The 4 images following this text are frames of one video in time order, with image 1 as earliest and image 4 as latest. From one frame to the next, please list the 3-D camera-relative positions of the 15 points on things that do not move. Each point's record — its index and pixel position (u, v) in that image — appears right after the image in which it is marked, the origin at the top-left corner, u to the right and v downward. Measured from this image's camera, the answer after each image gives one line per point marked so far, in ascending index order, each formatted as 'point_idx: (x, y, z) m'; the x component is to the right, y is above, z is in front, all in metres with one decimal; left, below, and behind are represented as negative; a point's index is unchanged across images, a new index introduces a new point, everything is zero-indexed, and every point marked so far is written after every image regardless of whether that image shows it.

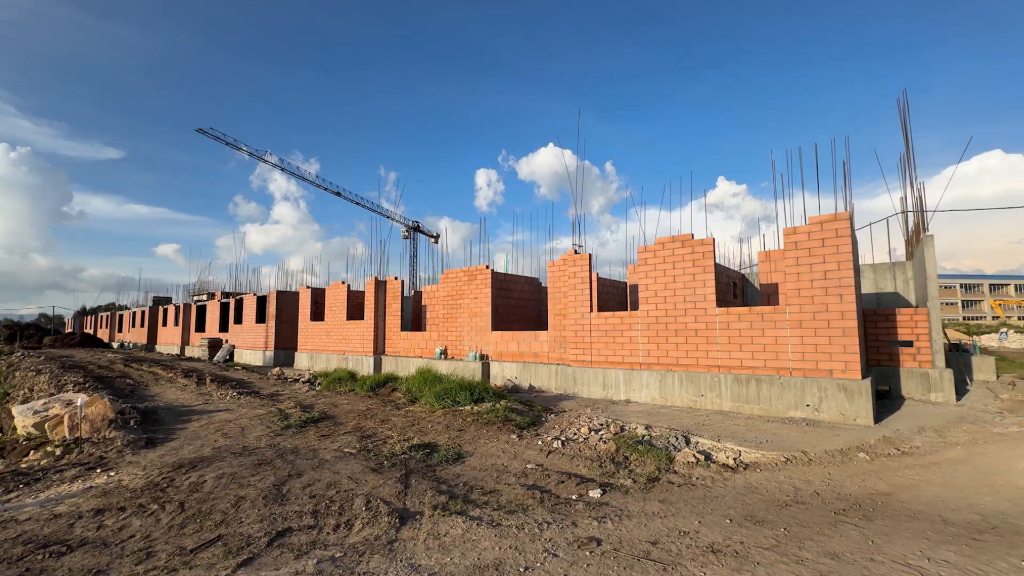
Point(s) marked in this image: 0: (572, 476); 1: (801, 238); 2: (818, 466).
0: (+0.5, -1.8, +4.5) m
1: (+3.9, +0.7, +6.6) m
2: (+2.9, -1.7, +4.6) m
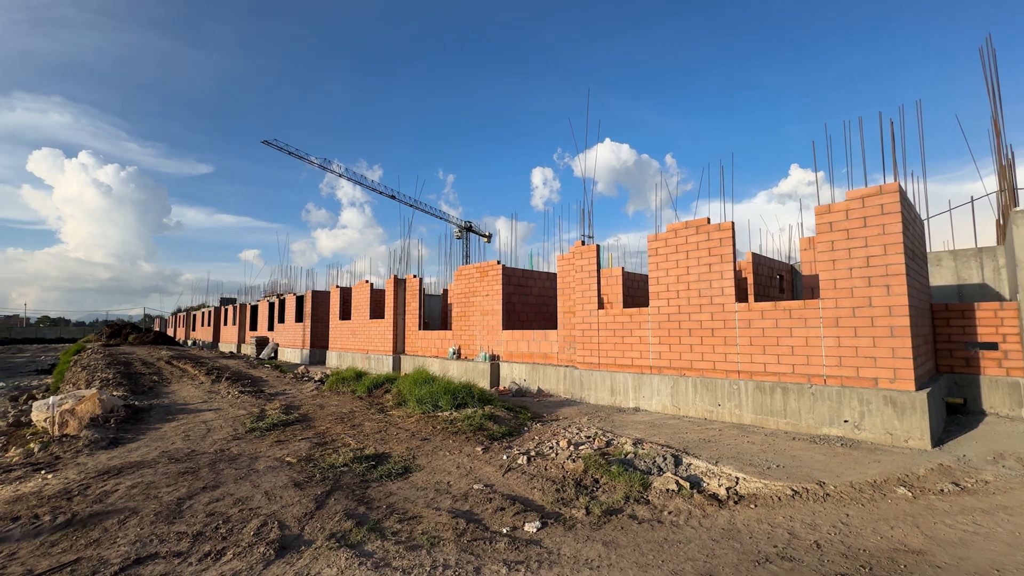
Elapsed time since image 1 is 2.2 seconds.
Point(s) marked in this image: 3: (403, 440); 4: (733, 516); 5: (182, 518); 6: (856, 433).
0: (0.0, -1.7, +3.8) m
1: (+3.6, +0.8, +5.4) m
2: (+2.4, -1.6, +3.5) m
3: (-1.2, -1.7, +5.3) m
4: (+1.6, -1.6, +3.5) m
5: (-2.4, -1.7, +3.5) m
6: (+3.6, -1.5, +5.1) m
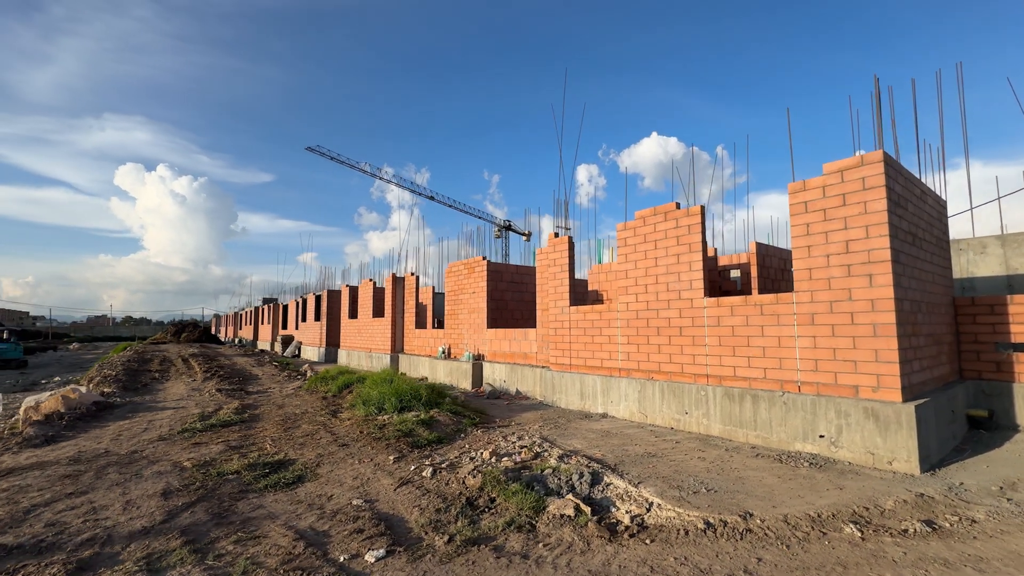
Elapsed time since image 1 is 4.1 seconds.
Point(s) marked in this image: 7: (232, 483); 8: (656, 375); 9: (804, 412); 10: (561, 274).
0: (-0.9, -1.6, +3.3) m
1: (+2.8, +0.9, +4.6) m
2: (+1.4, -1.5, +2.8) m
3: (-2.0, -1.6, +5.0) m
4: (+0.6, -1.6, +2.8) m
5: (-3.3, -1.6, +3.2) m
6: (+2.8, -1.4, +4.3) m
7: (-2.3, -1.6, +4.0) m
8: (+1.8, -1.1, +5.9) m
9: (+2.7, -1.1, +4.5) m
10: (+0.8, +0.2, +7.5) m
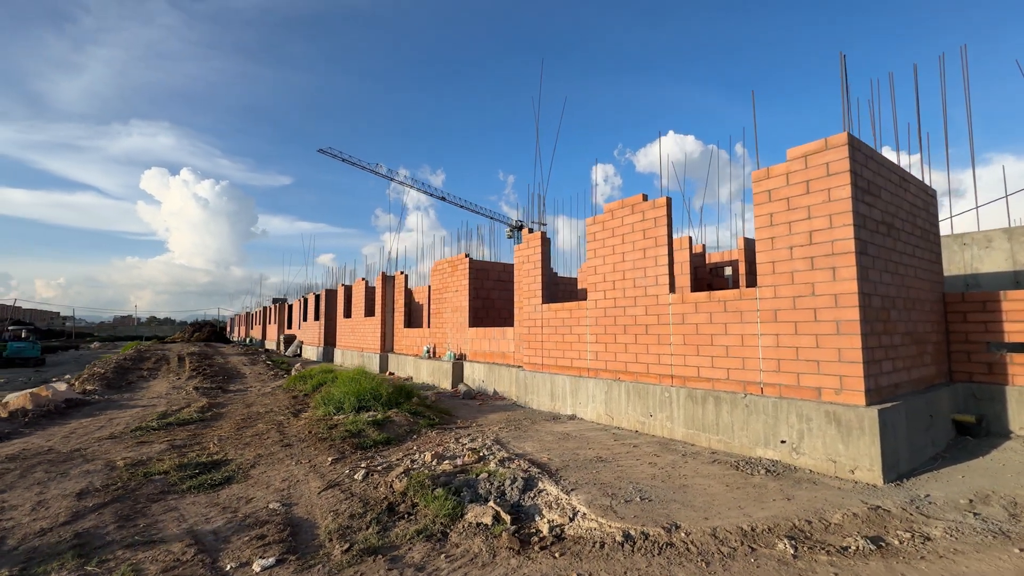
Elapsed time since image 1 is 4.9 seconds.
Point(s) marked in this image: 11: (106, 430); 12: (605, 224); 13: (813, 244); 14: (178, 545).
0: (-1.4, -1.6, +3.1) m
1: (+2.3, +0.9, +4.3) m
2: (+0.8, -1.5, +2.6) m
3: (-2.5, -1.6, +4.8) m
4: (0.0, -1.5, +2.6) m
5: (-3.9, -1.6, +3.1) m
6: (+2.3, -1.4, +4.0) m
7: (-2.9, -1.6, +3.9) m
8: (+1.3, -1.0, +5.6) m
9: (+2.2, -1.1, +4.2) m
10: (+0.4, +0.3, +7.2) m
11: (-4.7, -1.6, +5.6) m
12: (+1.1, +0.8, +5.9) m
13: (+2.5, +0.4, +4.0) m
14: (-2.0, -1.6, +2.9) m
